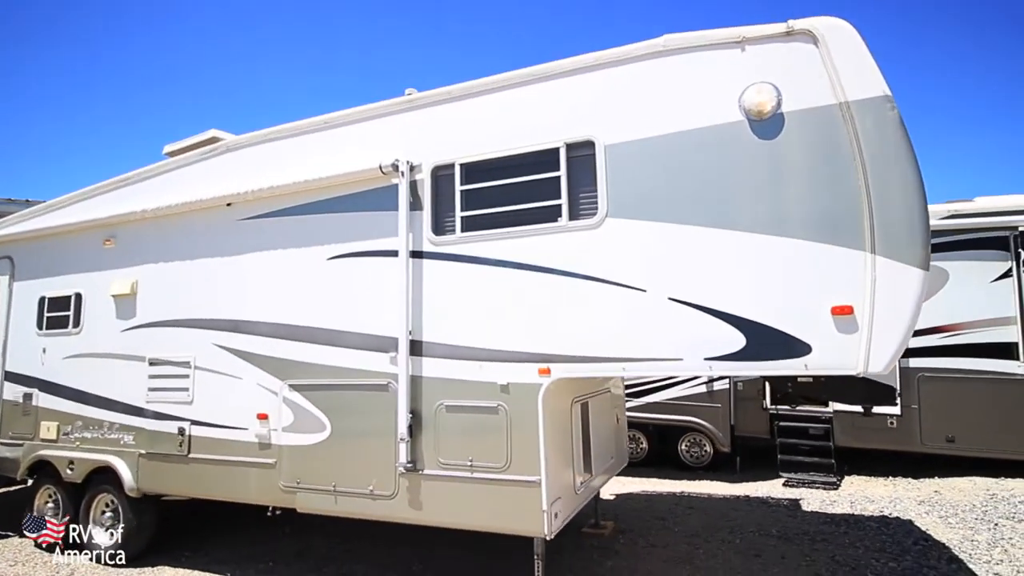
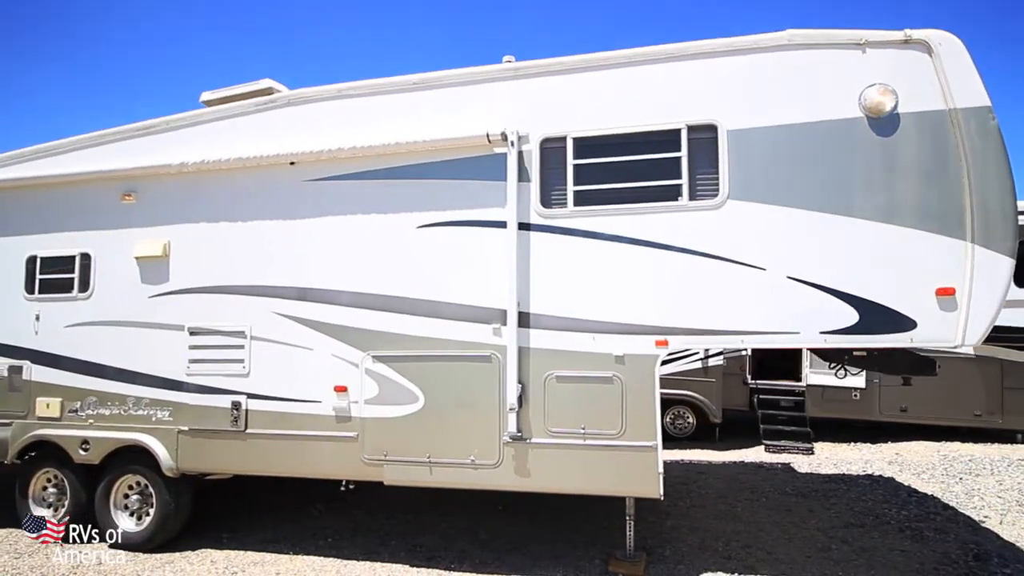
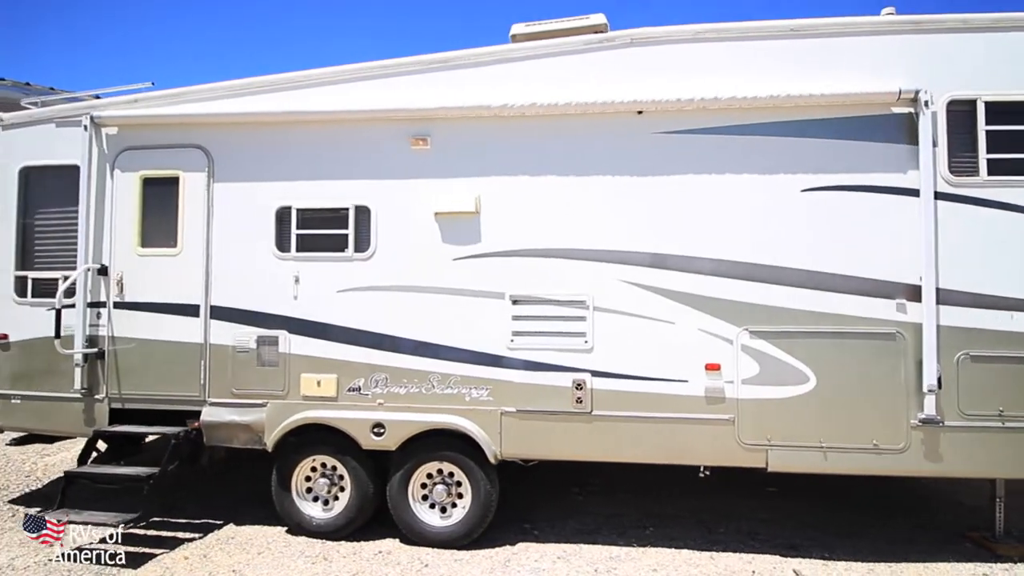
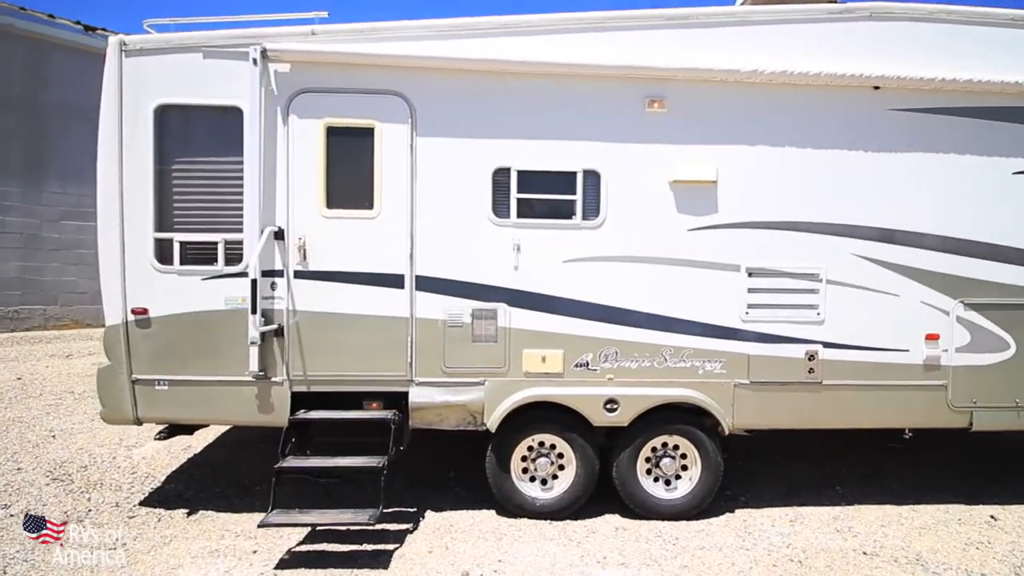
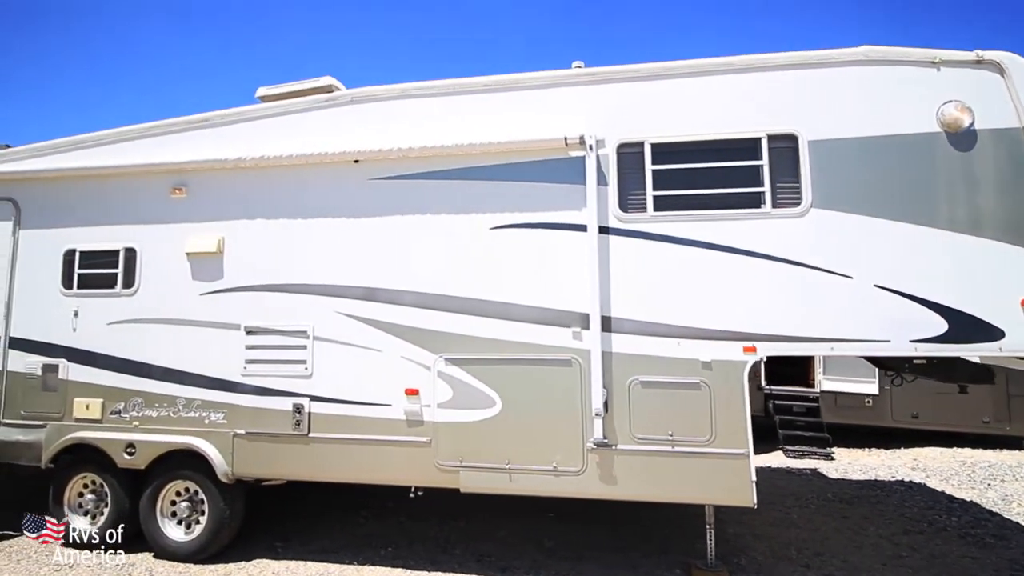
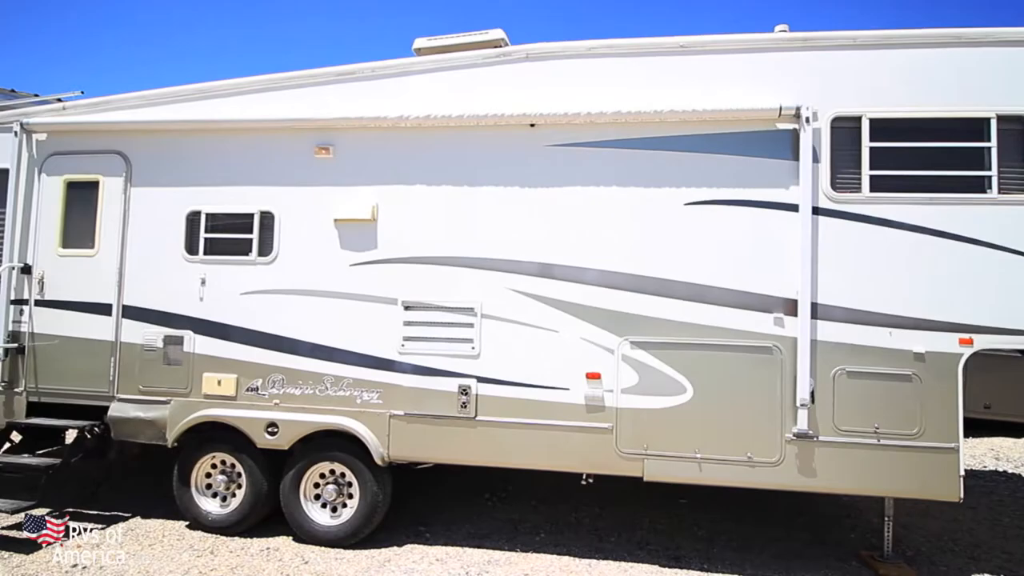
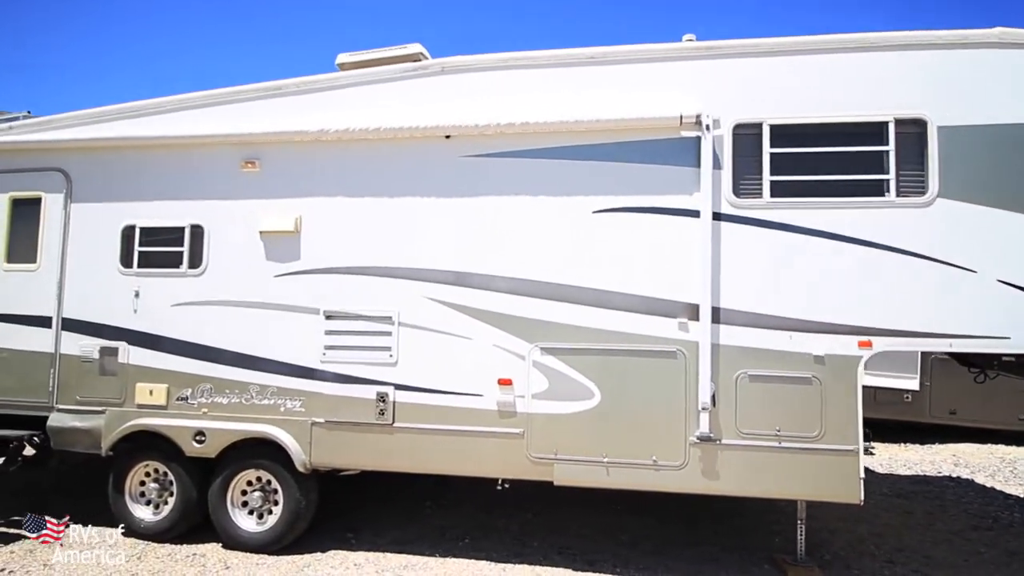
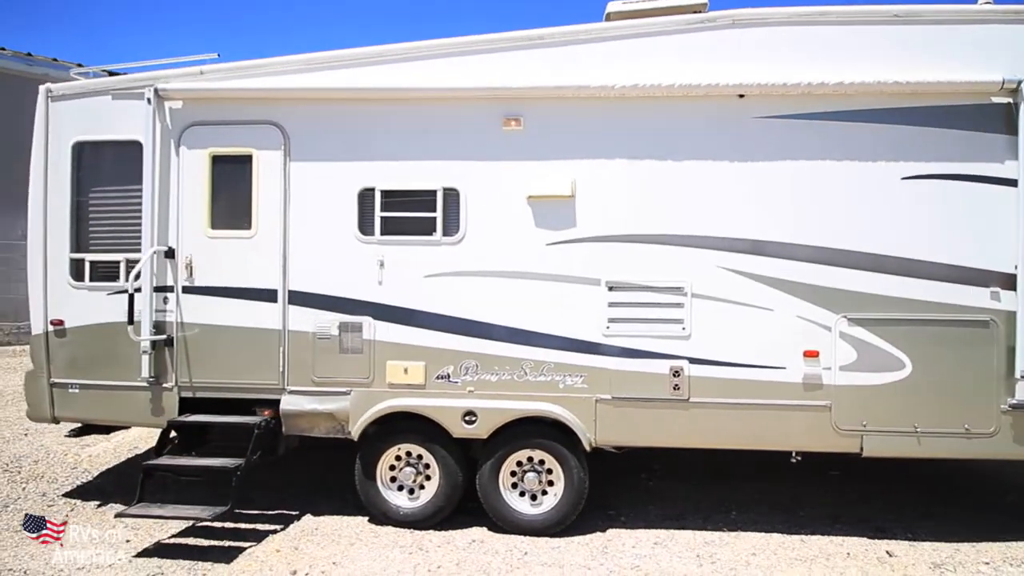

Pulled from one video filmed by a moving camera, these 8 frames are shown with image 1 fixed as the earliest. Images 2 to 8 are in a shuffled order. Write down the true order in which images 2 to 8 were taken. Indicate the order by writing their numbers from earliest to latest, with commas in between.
2, 5, 7, 6, 3, 8, 4
